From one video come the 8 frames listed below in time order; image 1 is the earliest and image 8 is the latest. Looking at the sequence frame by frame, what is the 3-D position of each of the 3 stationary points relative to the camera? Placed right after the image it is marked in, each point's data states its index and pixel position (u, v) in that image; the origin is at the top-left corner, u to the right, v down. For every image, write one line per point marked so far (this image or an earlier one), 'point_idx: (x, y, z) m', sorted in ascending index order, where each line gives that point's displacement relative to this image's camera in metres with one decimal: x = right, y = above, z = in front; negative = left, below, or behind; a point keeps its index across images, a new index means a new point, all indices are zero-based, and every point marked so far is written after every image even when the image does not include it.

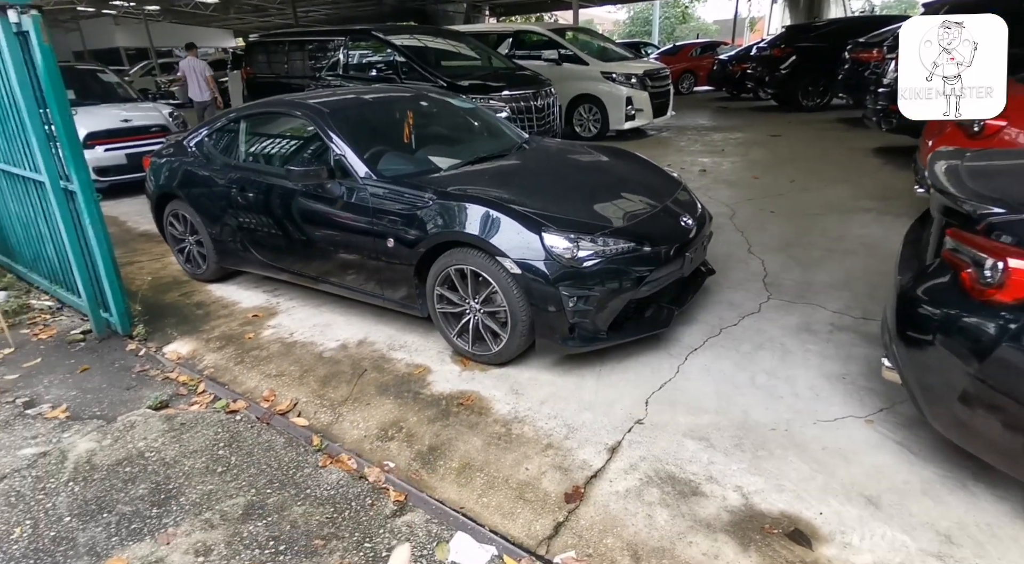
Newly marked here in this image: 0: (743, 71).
0: (+4.7, +4.3, +11.7) m
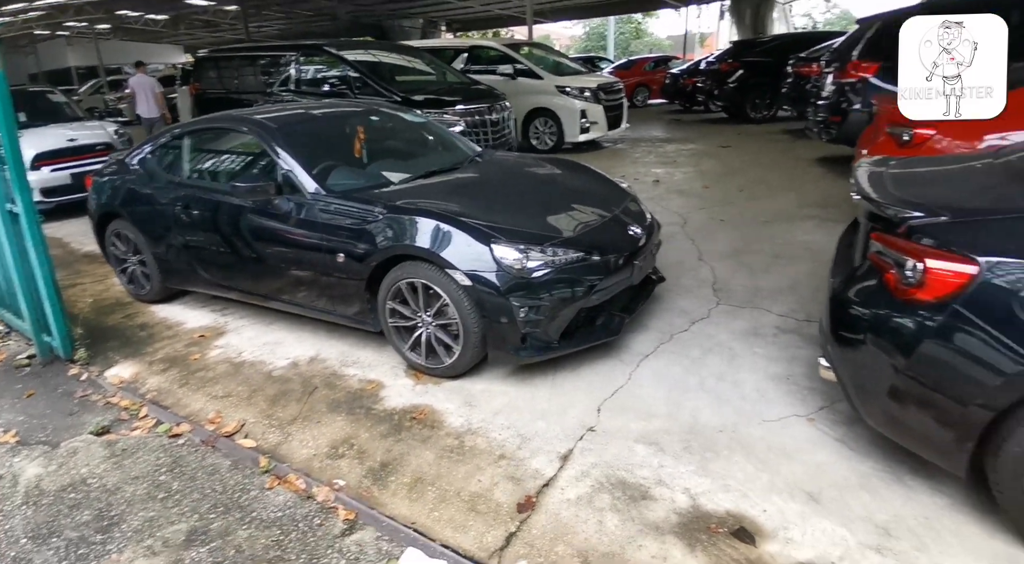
0: (+3.8, +4.2, +12.1) m
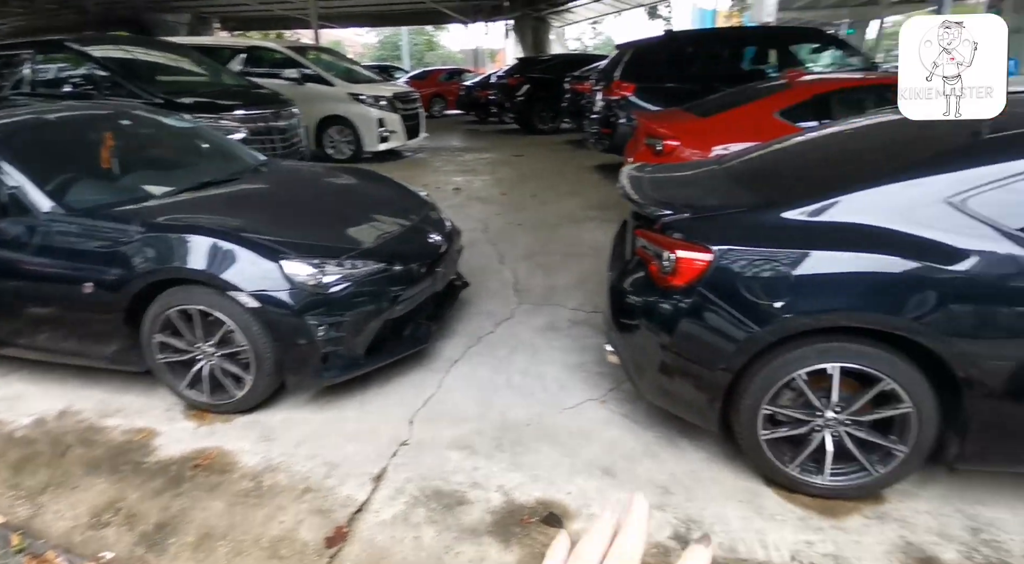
0: (-0.6, +4.1, +12.6) m
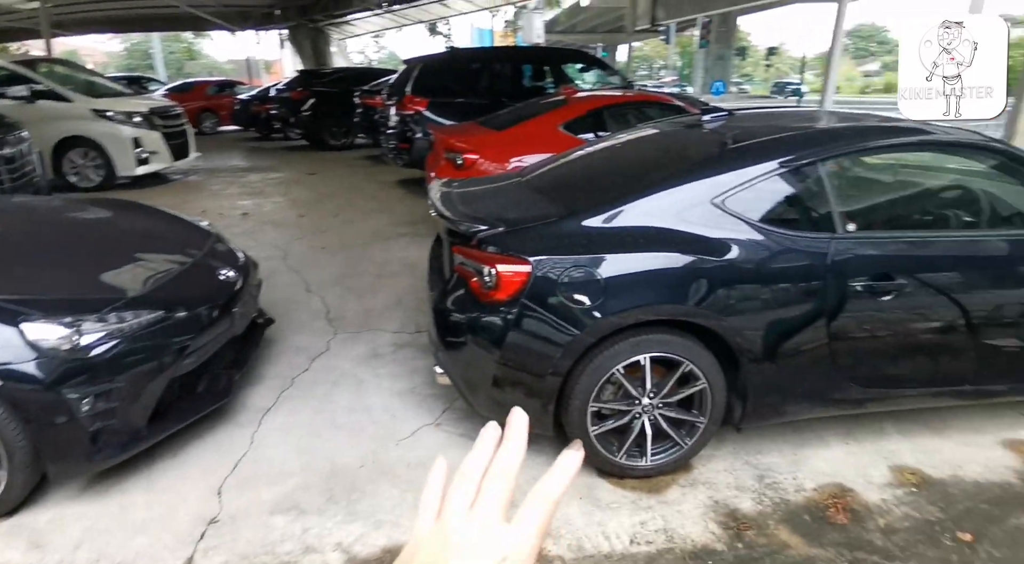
0: (-5.0, +3.5, +11.7) m
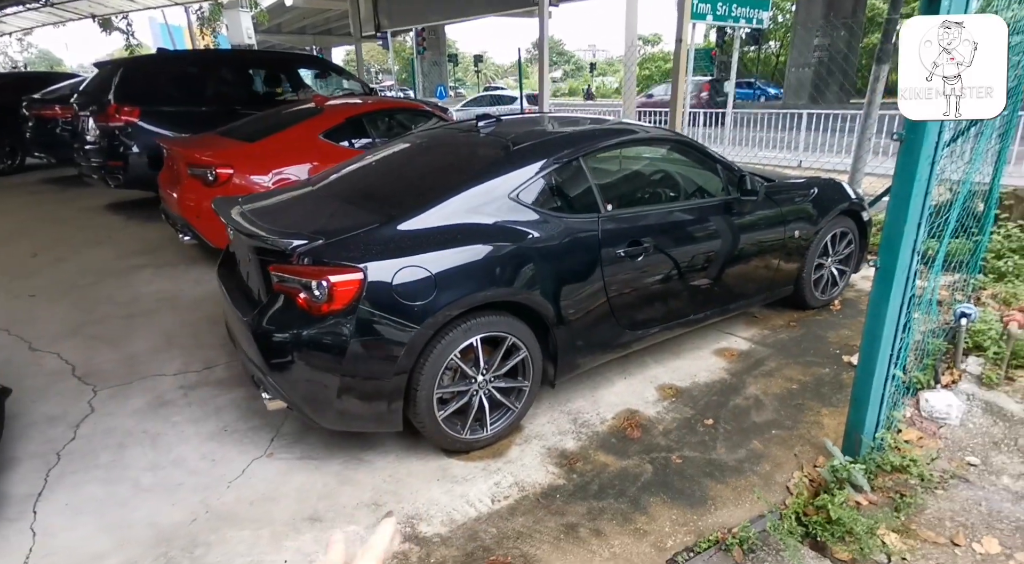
0: (-9.7, +2.3, +8.6) m
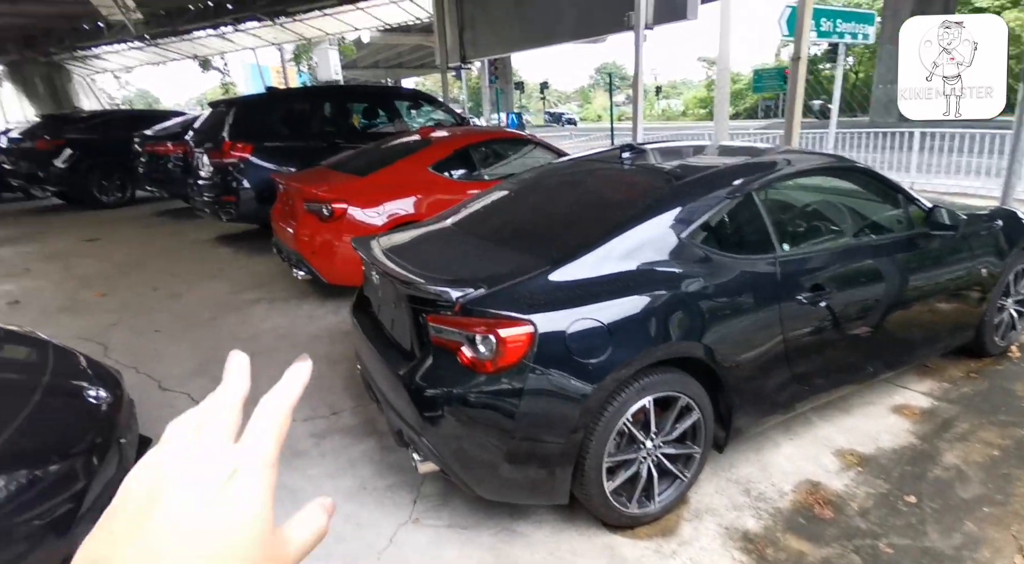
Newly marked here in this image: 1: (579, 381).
0: (-8.3, +1.9, +9.4) m
1: (+0.3, -0.4, +2.1) m
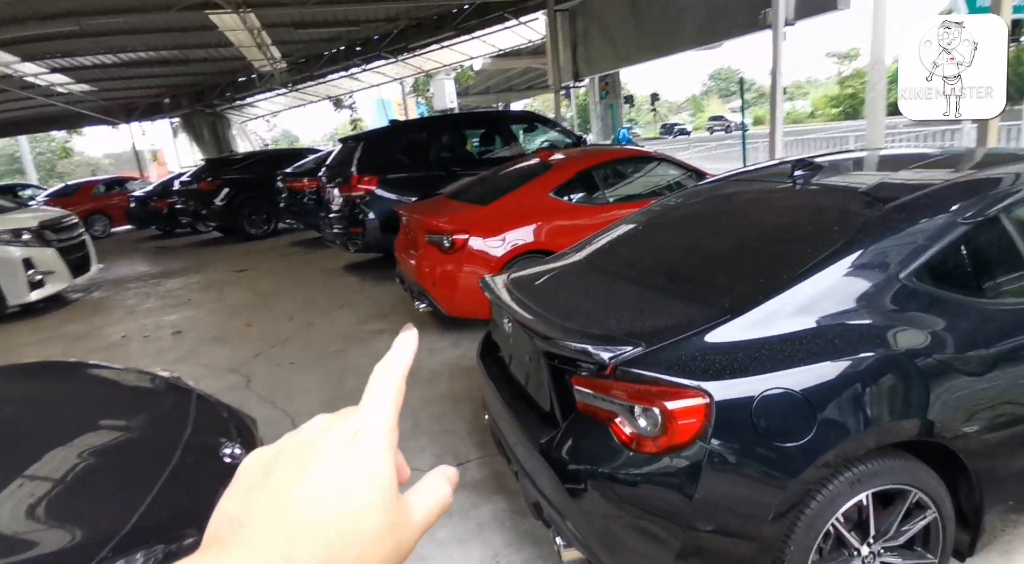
0: (-6.2, +1.4, +10.5) m
1: (+0.8, -0.5, +1.6) m
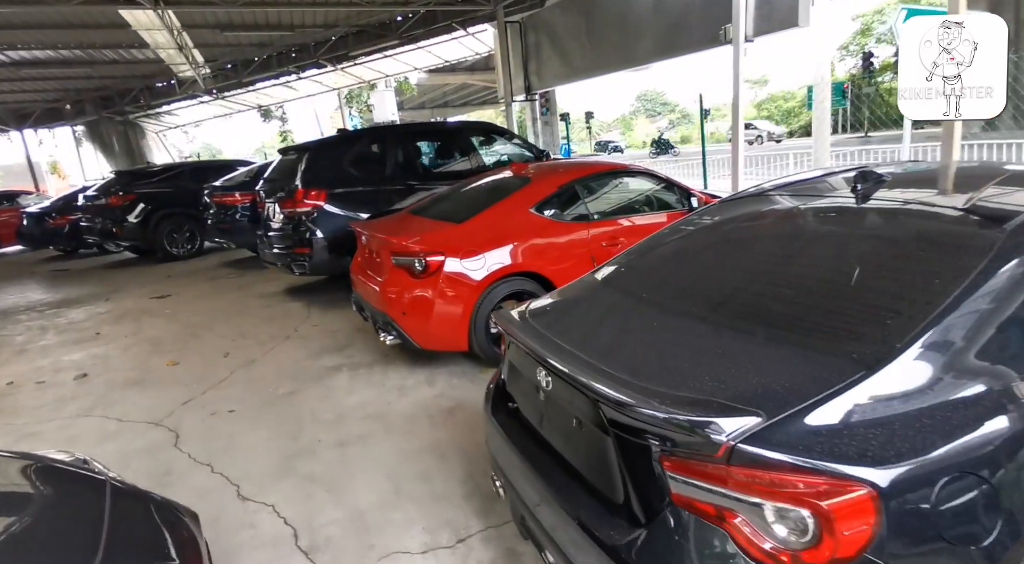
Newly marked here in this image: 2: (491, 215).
0: (-7.0, +0.9, +9.2) m
1: (+1.0, -0.6, +1.2) m
2: (-0.2, +0.5, +4.5) m
